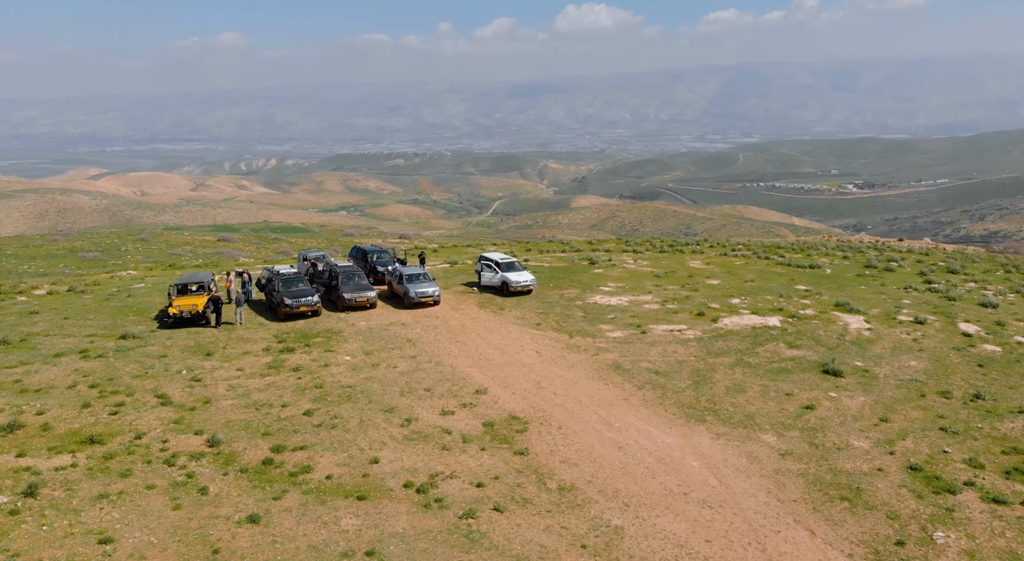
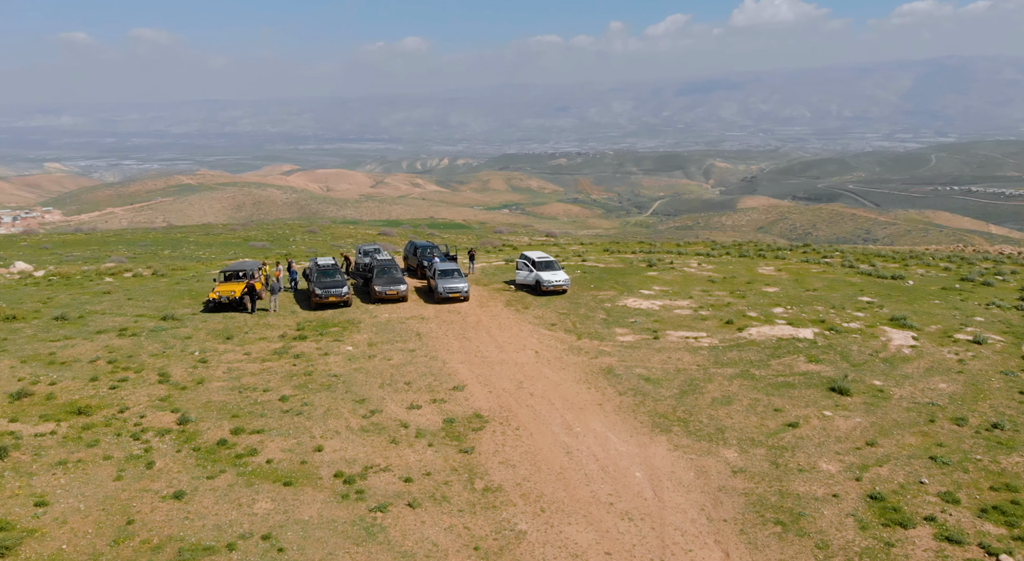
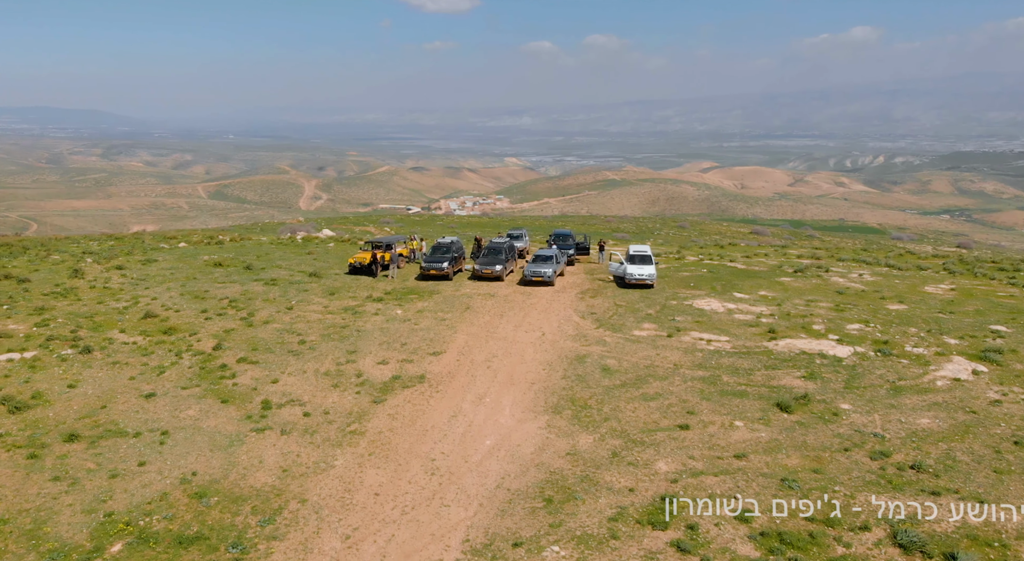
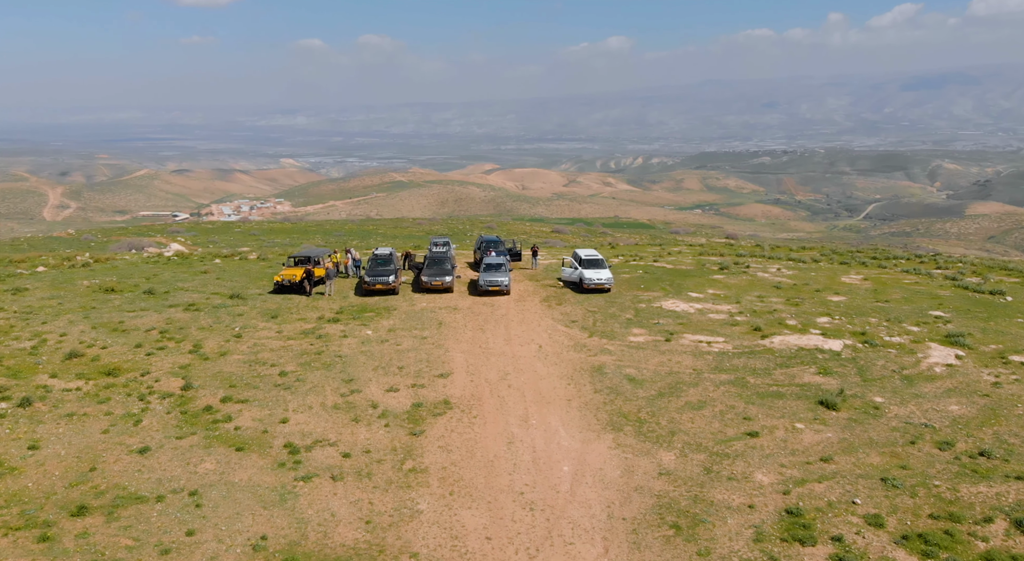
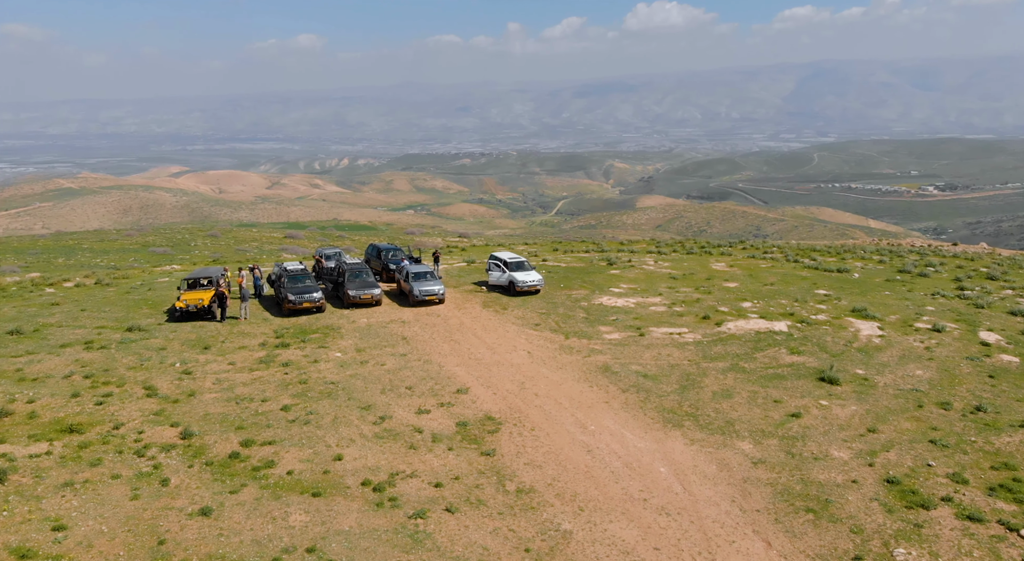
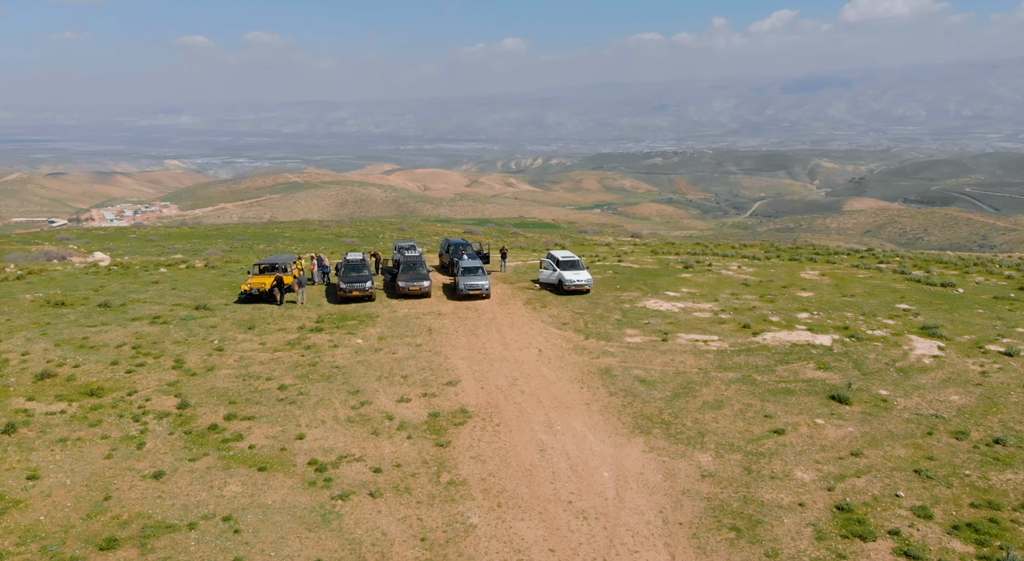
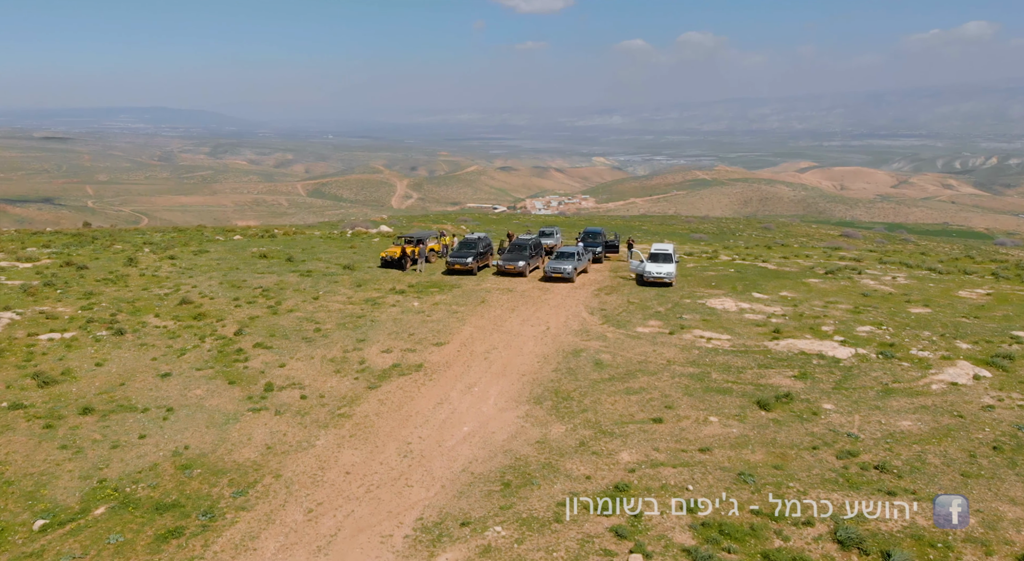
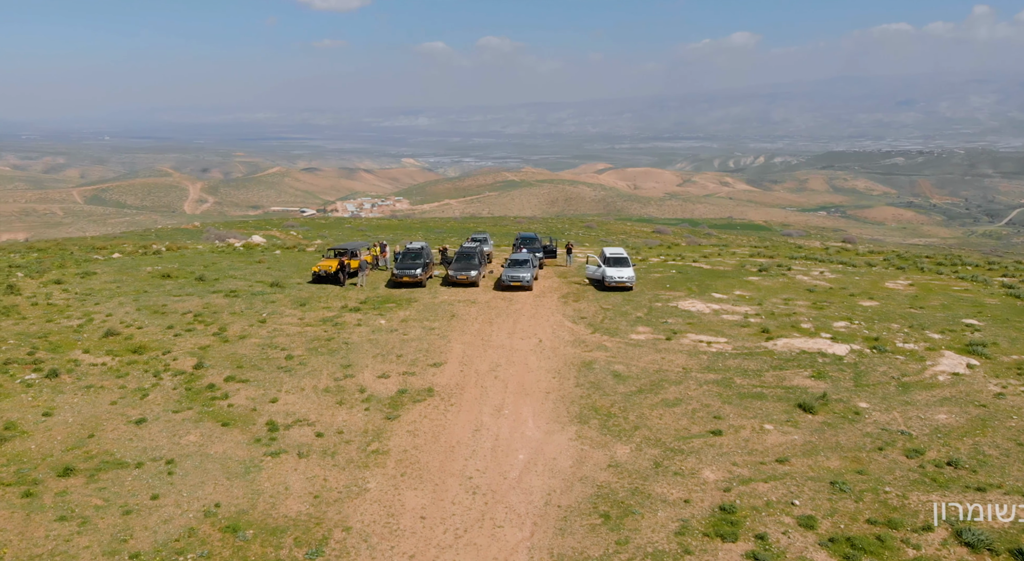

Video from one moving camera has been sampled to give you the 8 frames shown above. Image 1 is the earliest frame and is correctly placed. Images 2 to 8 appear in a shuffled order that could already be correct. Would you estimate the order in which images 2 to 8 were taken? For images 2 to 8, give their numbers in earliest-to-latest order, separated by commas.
5, 2, 6, 4, 8, 3, 7
